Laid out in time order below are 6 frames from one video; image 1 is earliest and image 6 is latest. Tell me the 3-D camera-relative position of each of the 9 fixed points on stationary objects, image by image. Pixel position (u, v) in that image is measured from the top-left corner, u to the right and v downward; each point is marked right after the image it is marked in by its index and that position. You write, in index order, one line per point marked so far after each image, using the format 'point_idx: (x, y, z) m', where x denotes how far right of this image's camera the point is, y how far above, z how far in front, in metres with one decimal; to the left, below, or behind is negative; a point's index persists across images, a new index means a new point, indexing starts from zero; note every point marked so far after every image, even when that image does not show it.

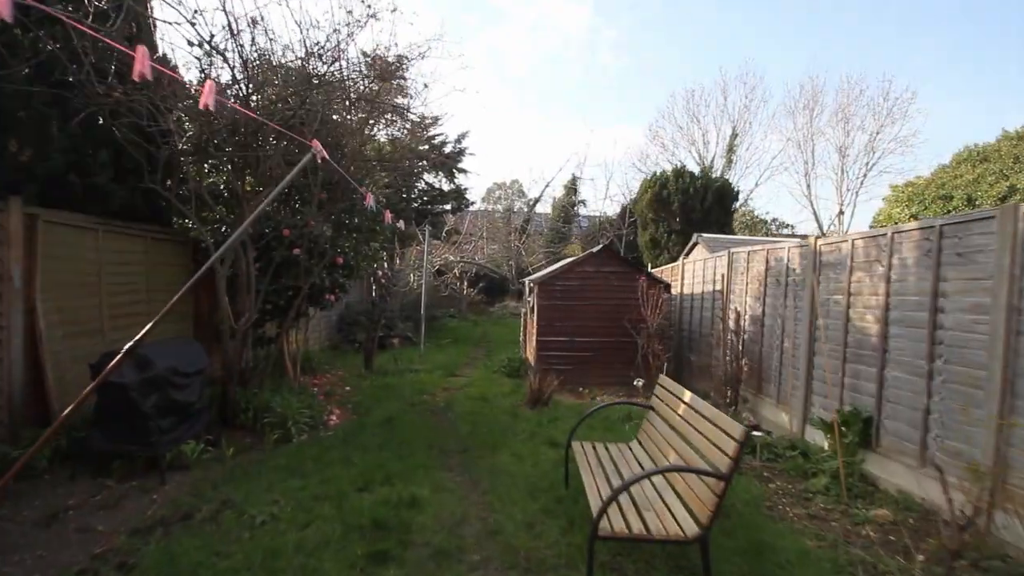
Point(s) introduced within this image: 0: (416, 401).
0: (-1.5, -1.8, +8.5) m
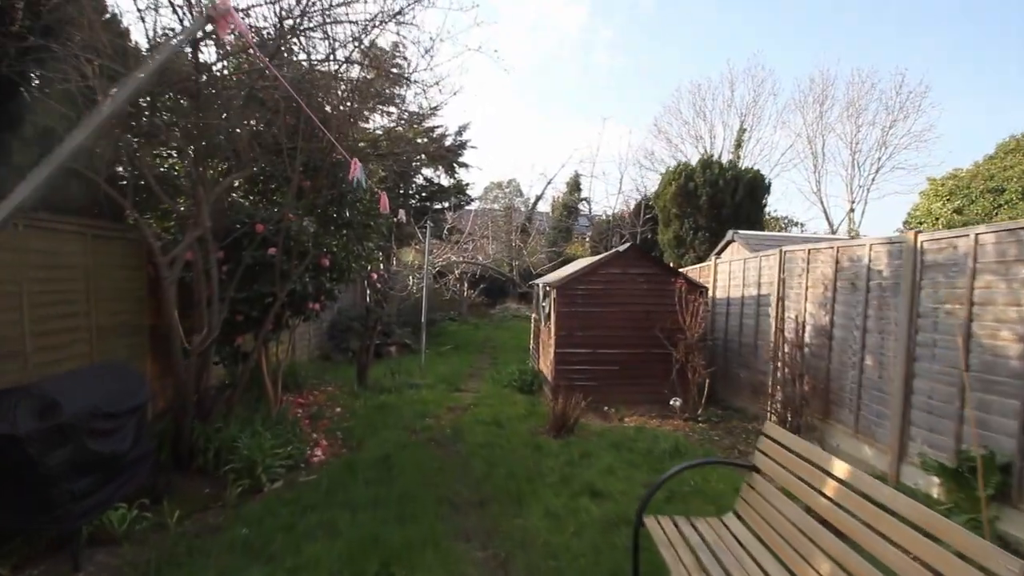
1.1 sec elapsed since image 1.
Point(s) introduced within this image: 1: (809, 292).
0: (-1.2, -1.8, +7.2) m
1: (+3.8, -0.1, +7.1) m
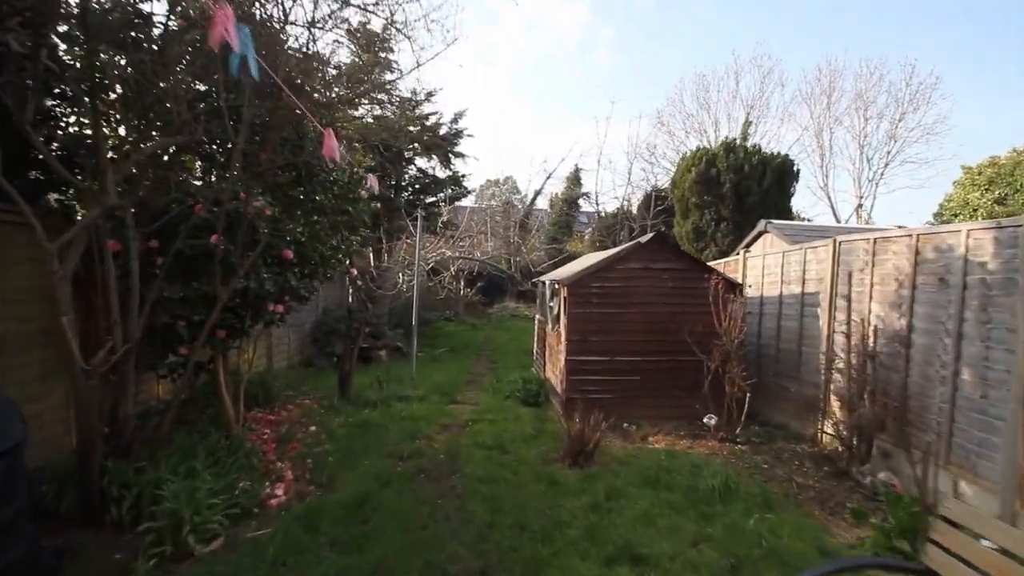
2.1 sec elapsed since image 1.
0: (-1.2, -1.8, +6.0) m
1: (+3.9, 0.0, +5.9) m
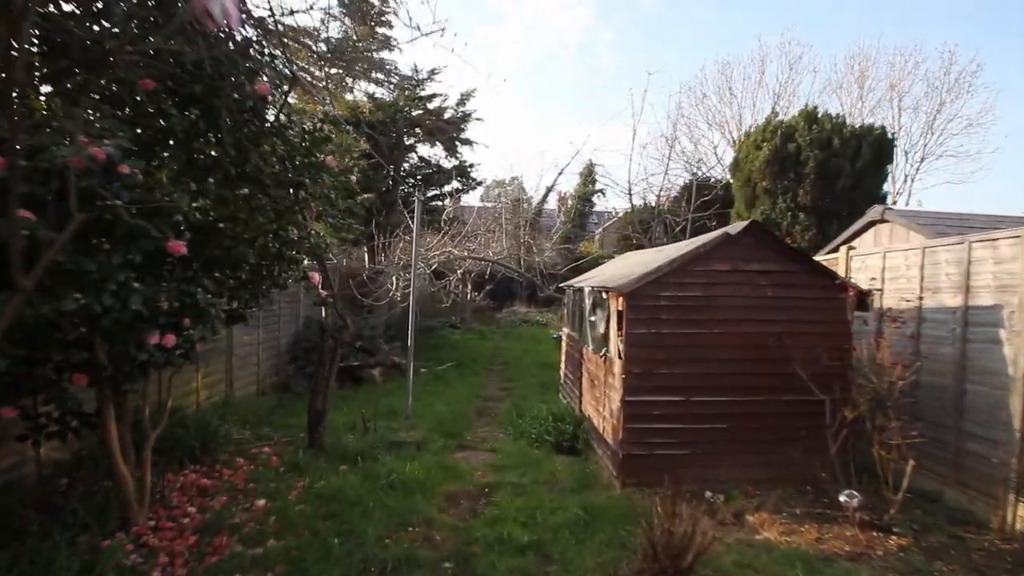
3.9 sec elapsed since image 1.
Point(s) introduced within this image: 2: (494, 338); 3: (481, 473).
0: (-0.9, -1.9, +3.8) m
1: (+4.2, -0.1, +3.7) m
2: (-0.6, -1.6, +17.8) m
3: (-0.3, -1.9, +5.7) m
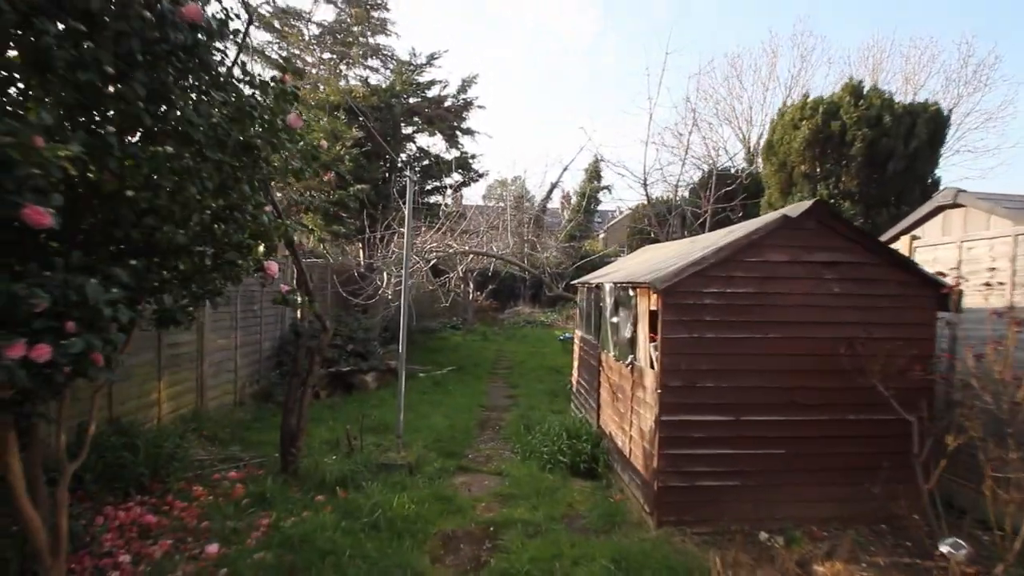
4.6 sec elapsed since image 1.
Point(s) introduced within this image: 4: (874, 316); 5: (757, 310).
0: (-0.8, -1.9, +2.9) m
1: (+4.3, -0.1, +2.7) m
2: (-0.5, -1.6, +16.8) m
3: (-0.2, -1.9, +4.7) m
4: (+2.8, -0.2, +4.2) m
5: (+1.9, -0.2, +4.2) m
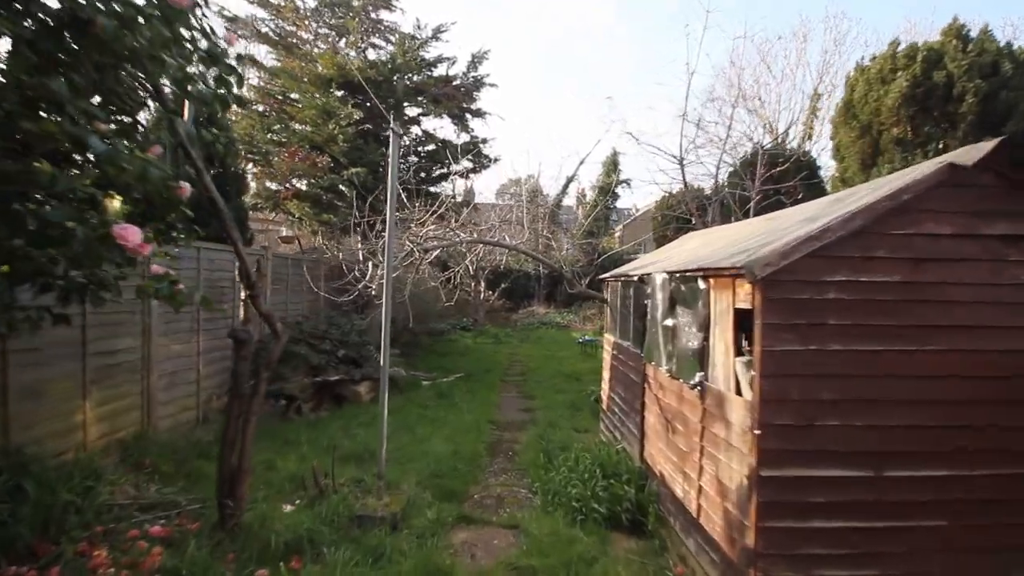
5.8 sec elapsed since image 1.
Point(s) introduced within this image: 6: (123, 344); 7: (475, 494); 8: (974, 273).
0: (-0.7, -1.8, +1.5) m
1: (+4.4, 0.0, +1.2) m
2: (-0.1, -1.5, +15.4) m
3: (-0.1, -1.8, +3.3) m
4: (+2.9, -0.1, +2.8) m
5: (+2.0, -0.1, +2.8) m
6: (-3.9, -0.6, +5.5) m
7: (-0.3, -1.8, +4.9) m
8: (+2.3, +0.1, +2.8) m
